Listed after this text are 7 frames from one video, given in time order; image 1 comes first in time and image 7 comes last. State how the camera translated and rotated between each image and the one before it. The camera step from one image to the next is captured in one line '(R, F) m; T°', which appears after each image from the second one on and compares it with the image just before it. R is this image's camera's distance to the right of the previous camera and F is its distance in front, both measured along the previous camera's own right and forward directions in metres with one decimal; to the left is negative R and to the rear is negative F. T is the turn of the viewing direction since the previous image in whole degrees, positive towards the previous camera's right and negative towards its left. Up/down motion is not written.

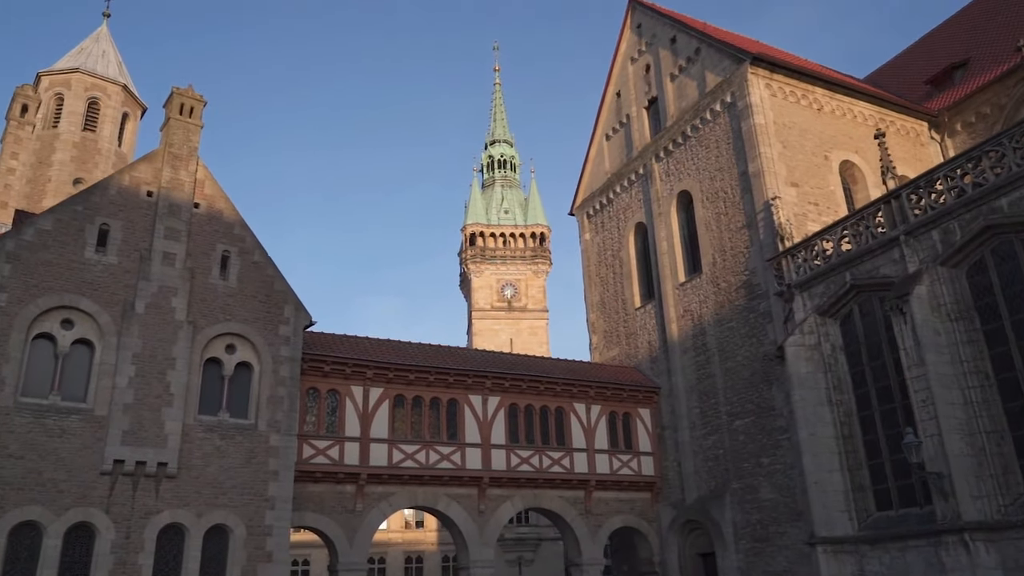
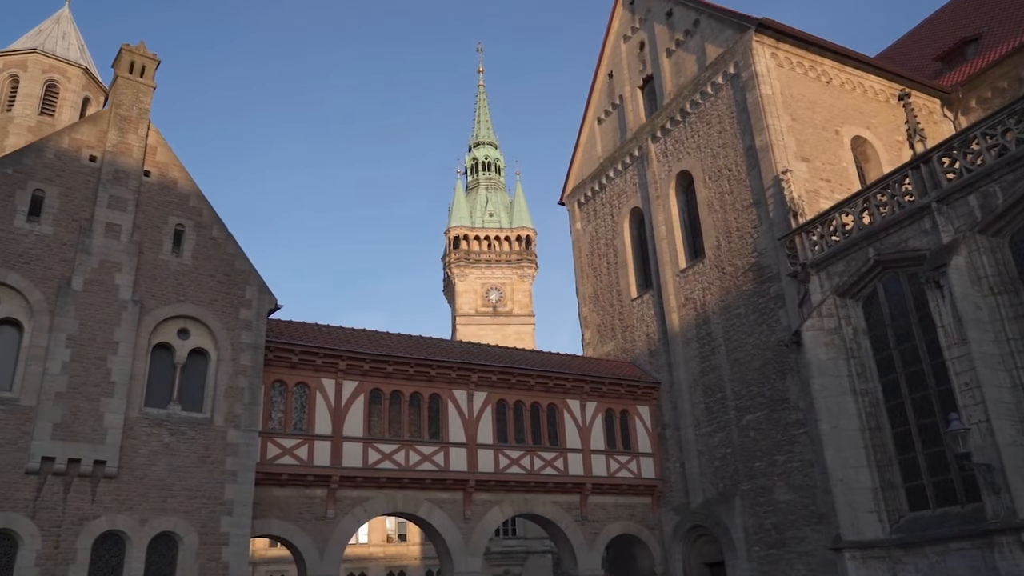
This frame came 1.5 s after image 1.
(-0.1, +1.9) m; +1°
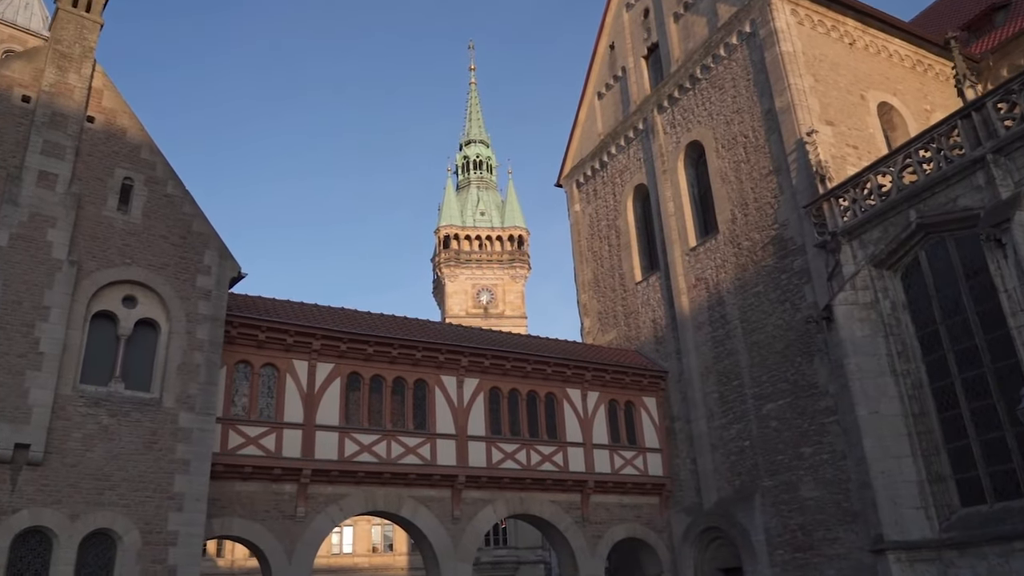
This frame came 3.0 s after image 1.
(-0.1, +2.0) m; +1°
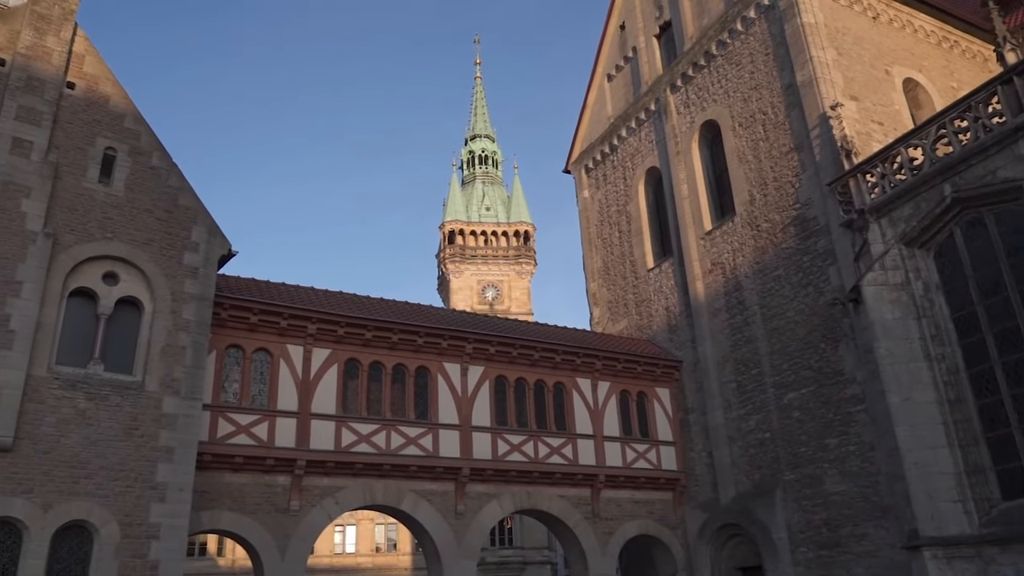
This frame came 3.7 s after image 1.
(0.0, +0.9) m; 0°
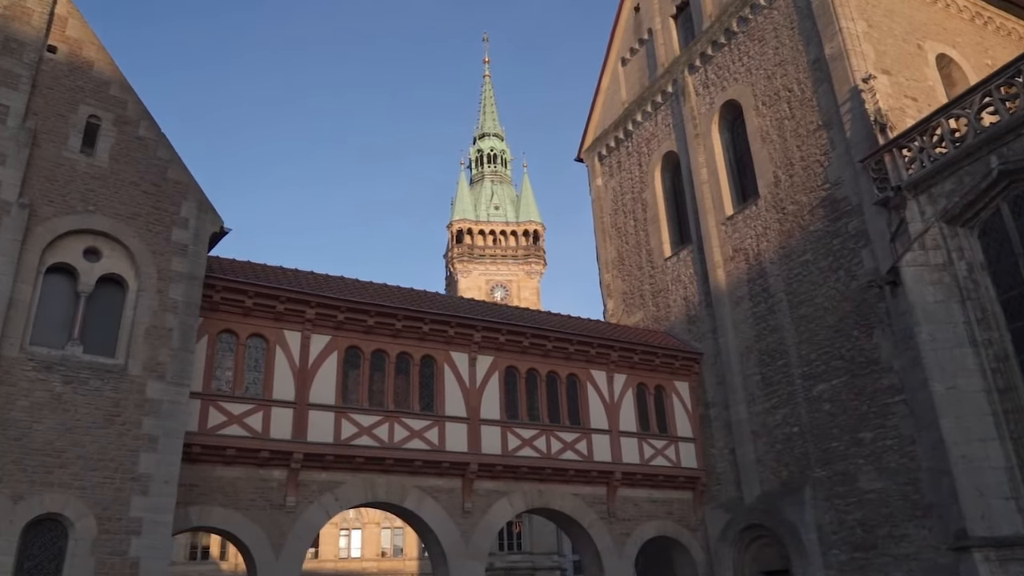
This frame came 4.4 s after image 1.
(-0.1, +1.0) m; -1°
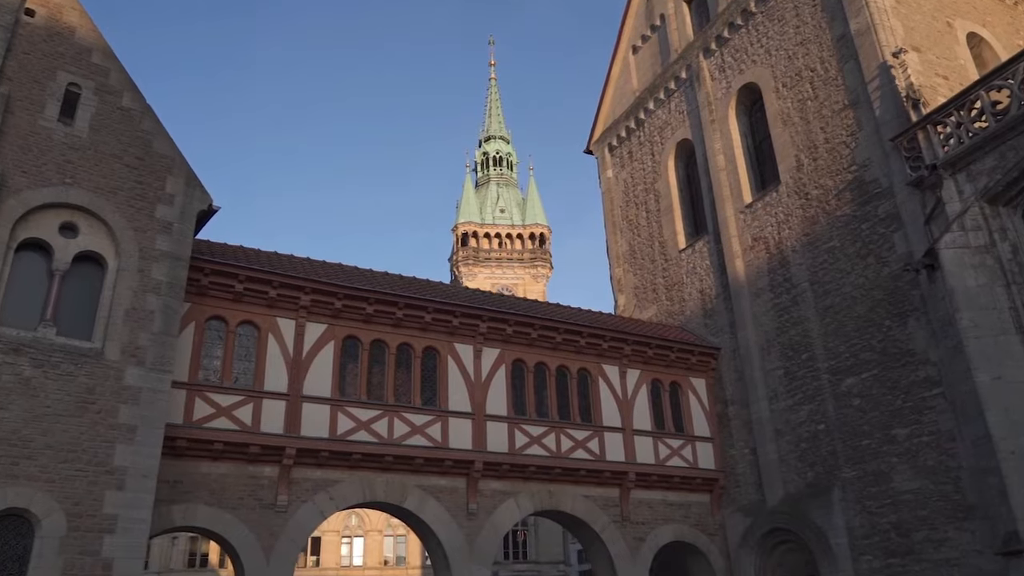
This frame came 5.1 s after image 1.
(-0.1, +0.9) m; 0°
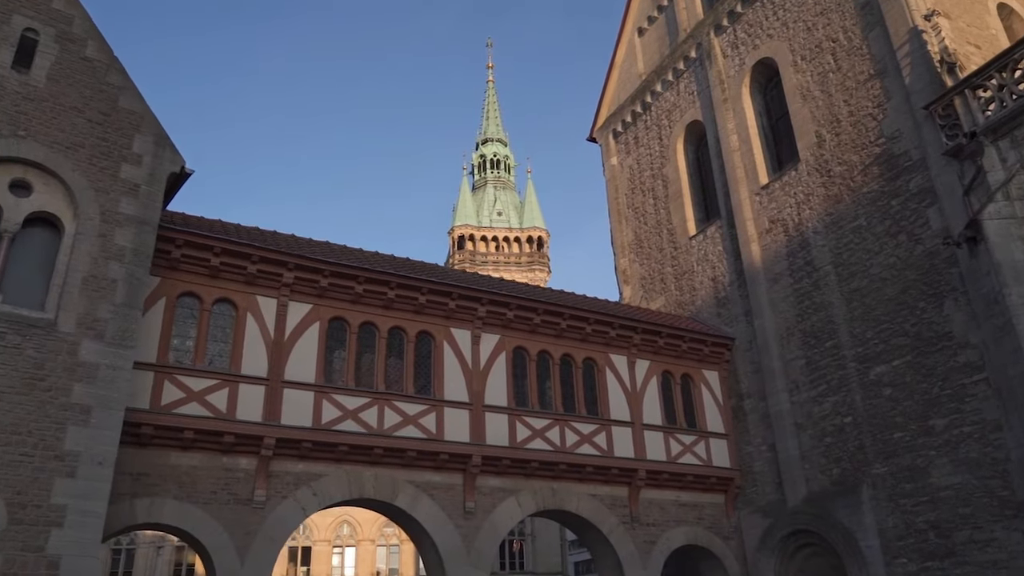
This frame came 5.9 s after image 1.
(-0.1, +1.1) m; 0°
